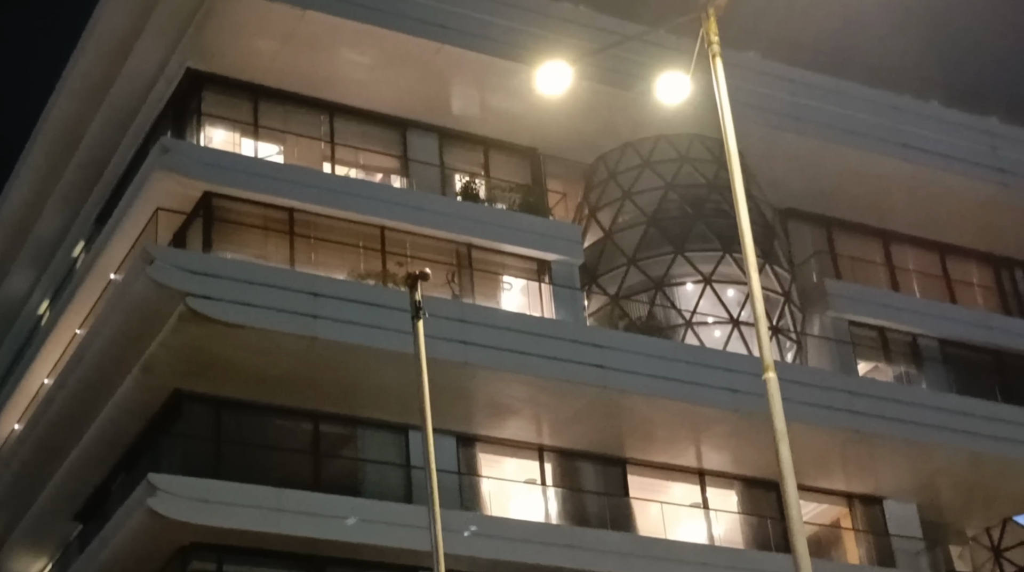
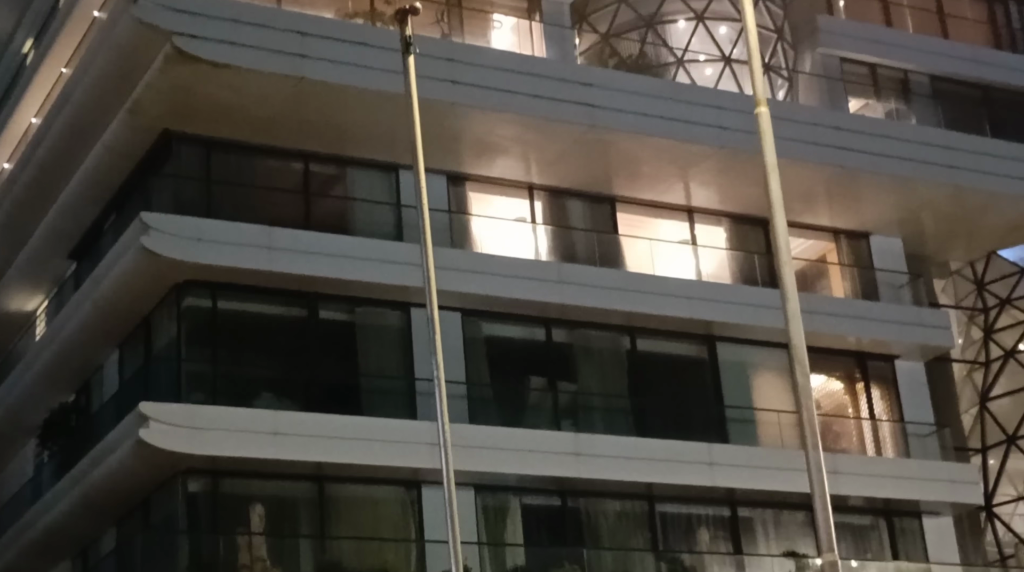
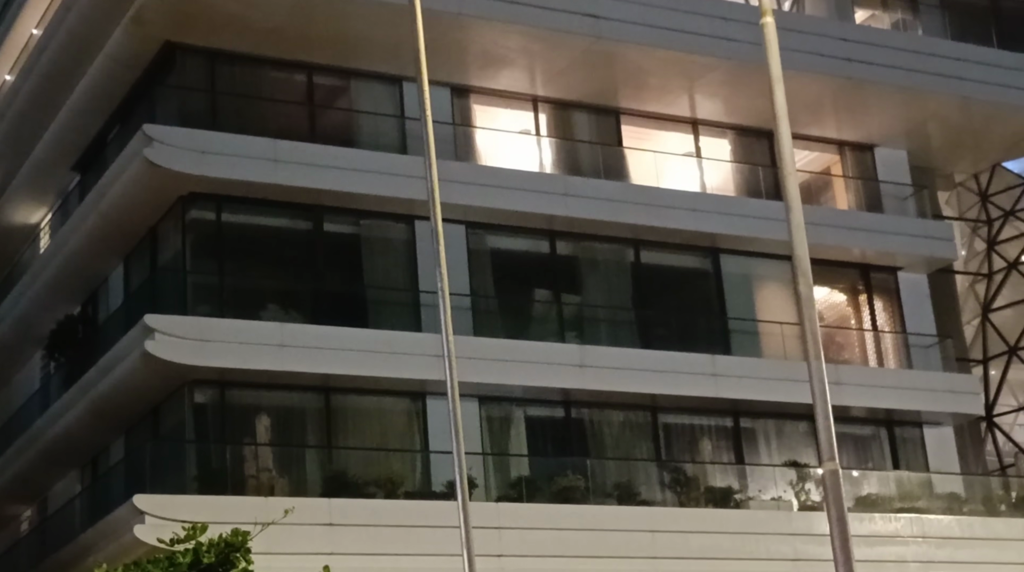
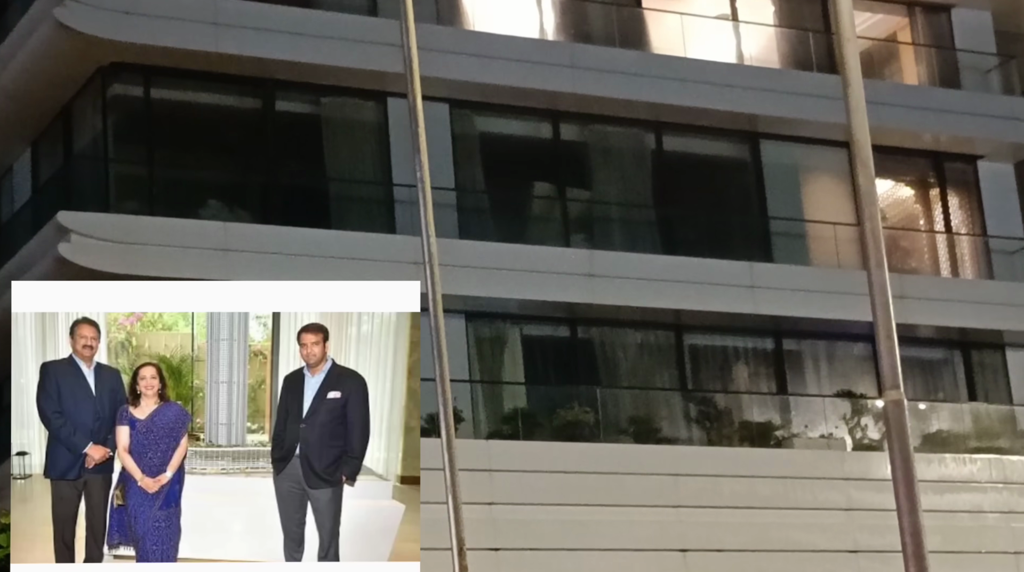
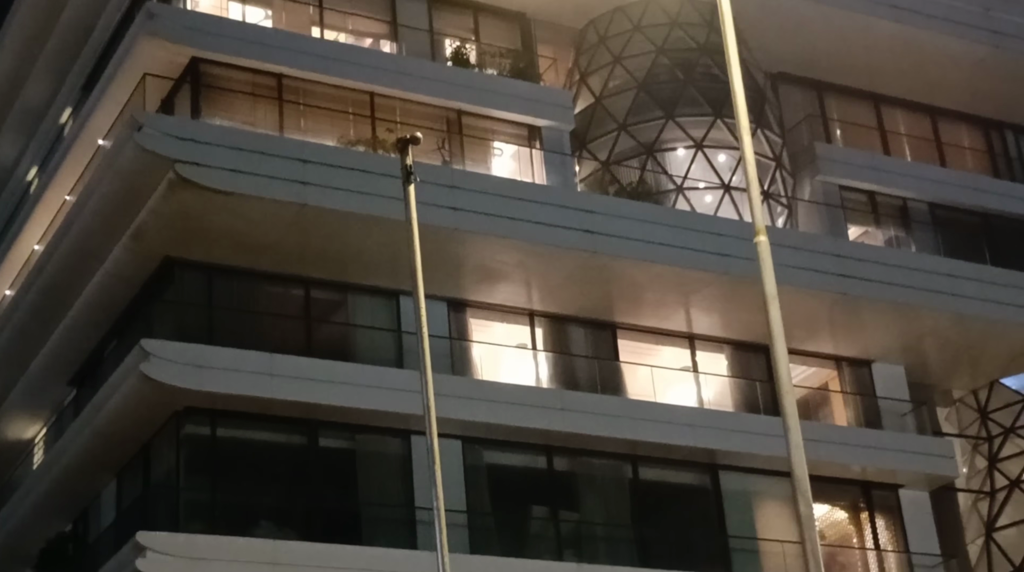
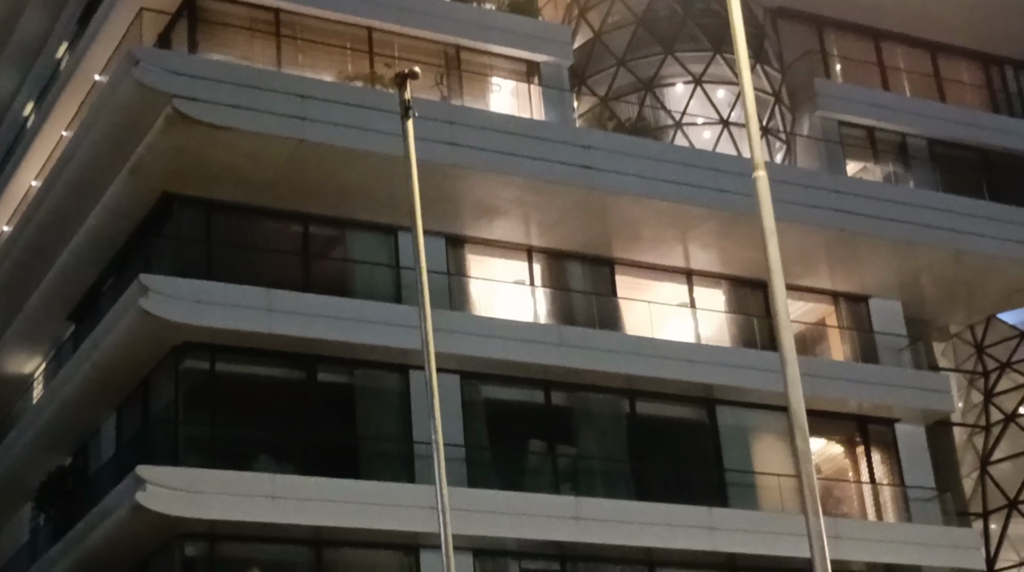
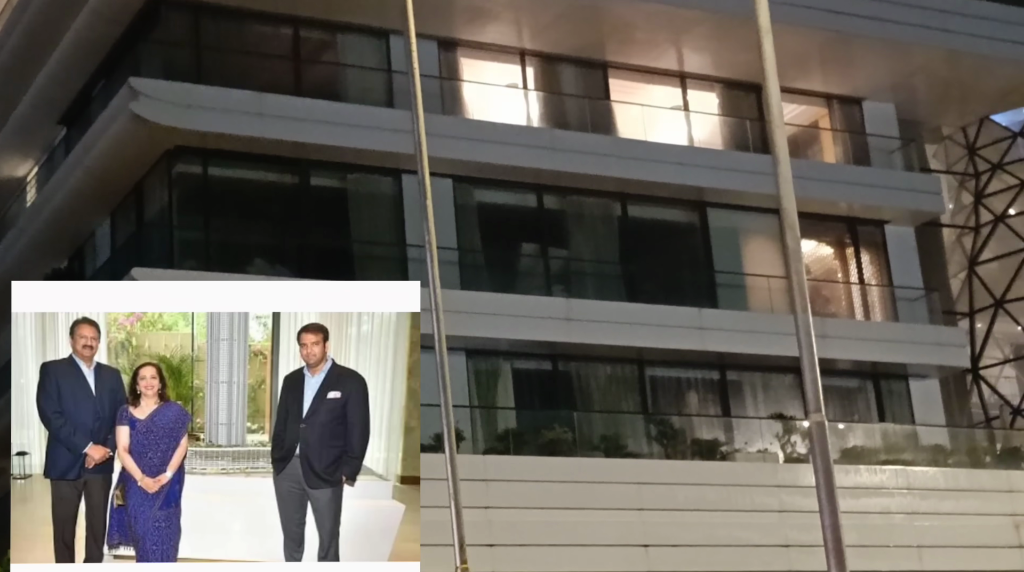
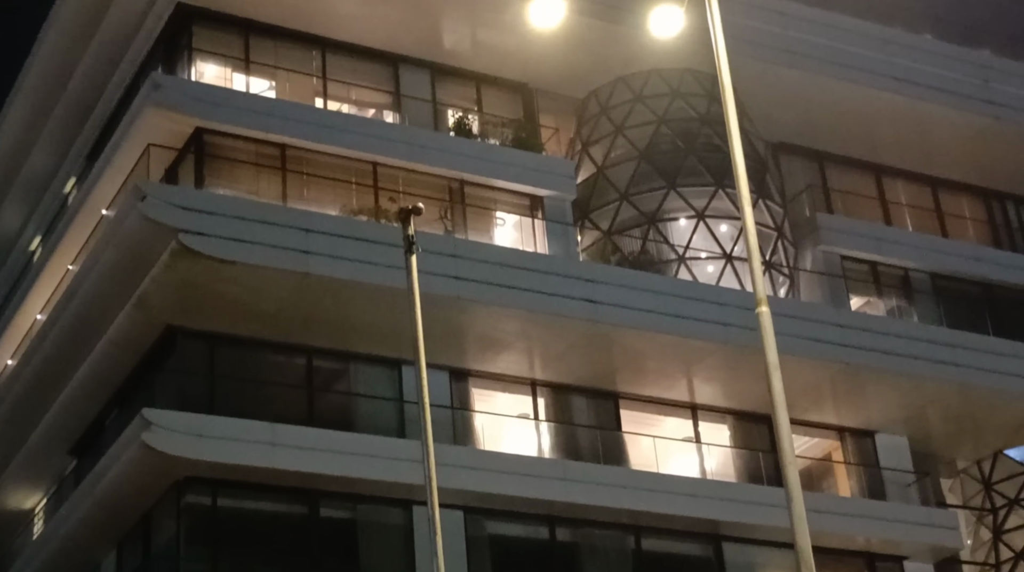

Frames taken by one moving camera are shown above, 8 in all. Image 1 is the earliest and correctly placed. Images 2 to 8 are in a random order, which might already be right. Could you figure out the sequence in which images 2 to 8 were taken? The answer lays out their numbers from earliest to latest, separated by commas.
8, 5, 6, 2, 3, 7, 4
